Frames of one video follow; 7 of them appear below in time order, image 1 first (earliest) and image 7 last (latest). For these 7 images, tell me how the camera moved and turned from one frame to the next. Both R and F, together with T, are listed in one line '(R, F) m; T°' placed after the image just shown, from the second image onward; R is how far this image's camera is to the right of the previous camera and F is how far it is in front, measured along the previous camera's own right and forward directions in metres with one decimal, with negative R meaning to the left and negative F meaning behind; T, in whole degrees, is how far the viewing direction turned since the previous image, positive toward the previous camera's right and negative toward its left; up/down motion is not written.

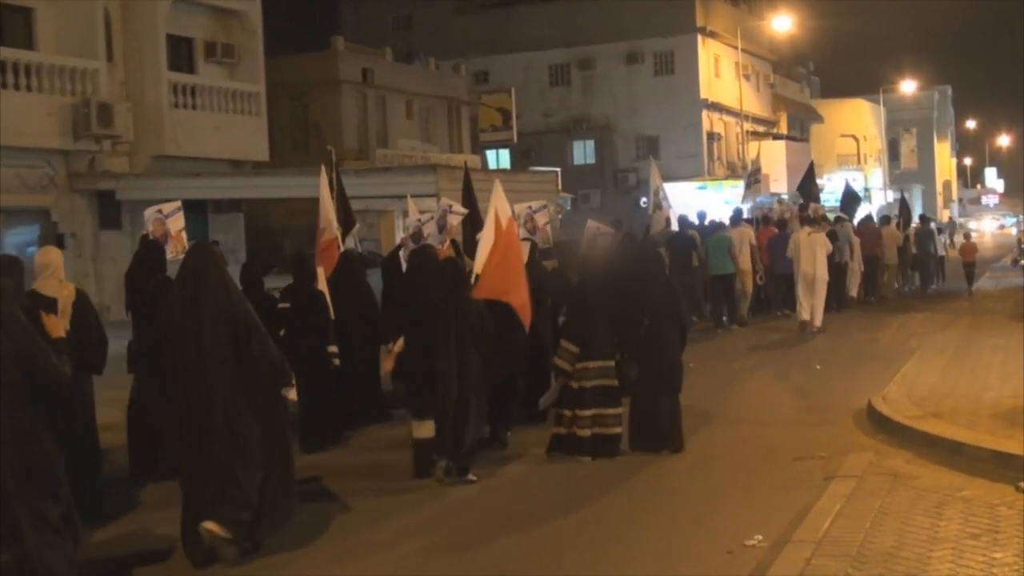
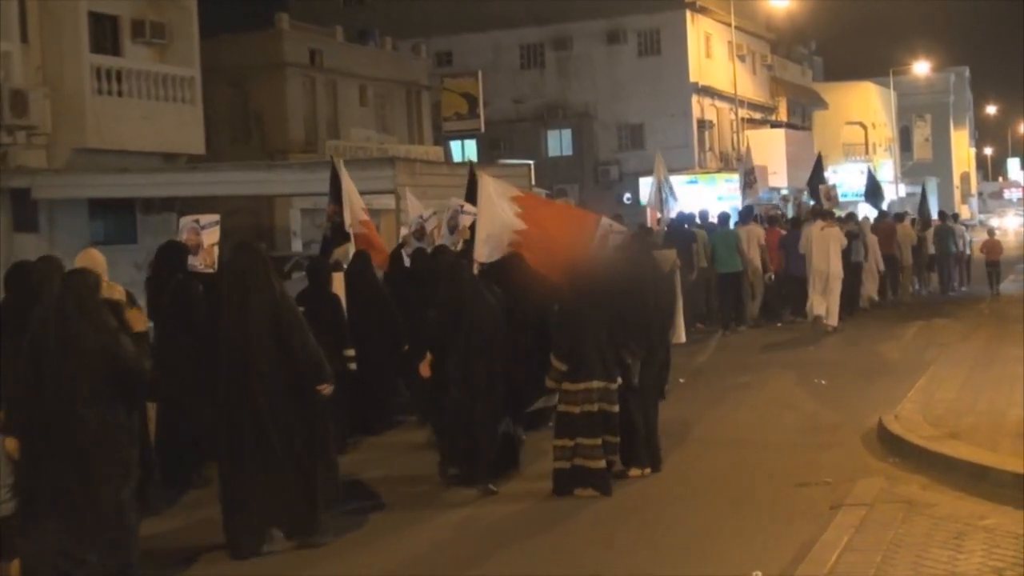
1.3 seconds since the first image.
(+0.2, +1.3) m; 0°
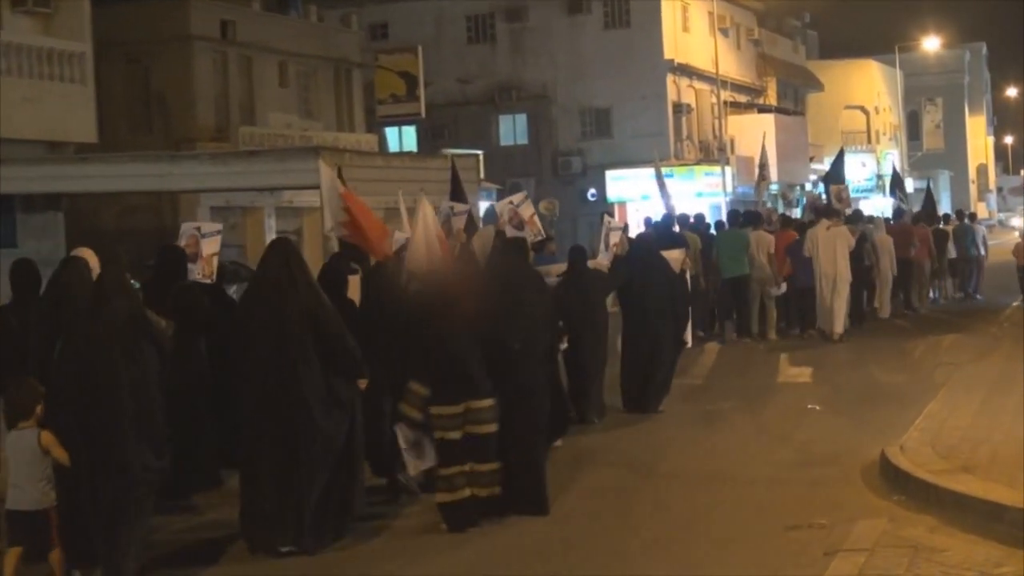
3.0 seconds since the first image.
(+0.3, +1.5) m; +1°
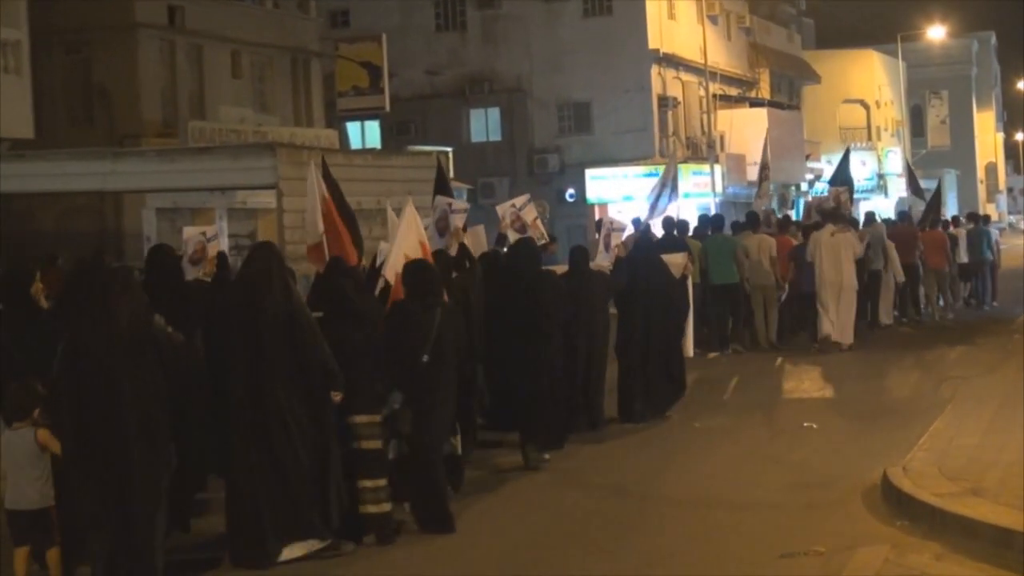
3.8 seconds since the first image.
(+0.1, +0.7) m; 0°
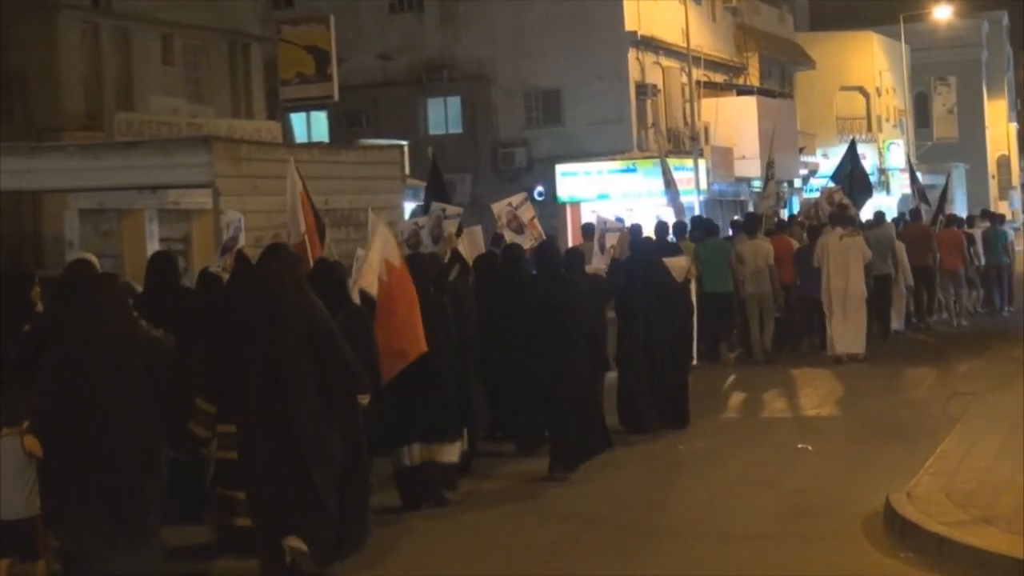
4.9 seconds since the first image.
(+0.2, +0.8) m; 0°
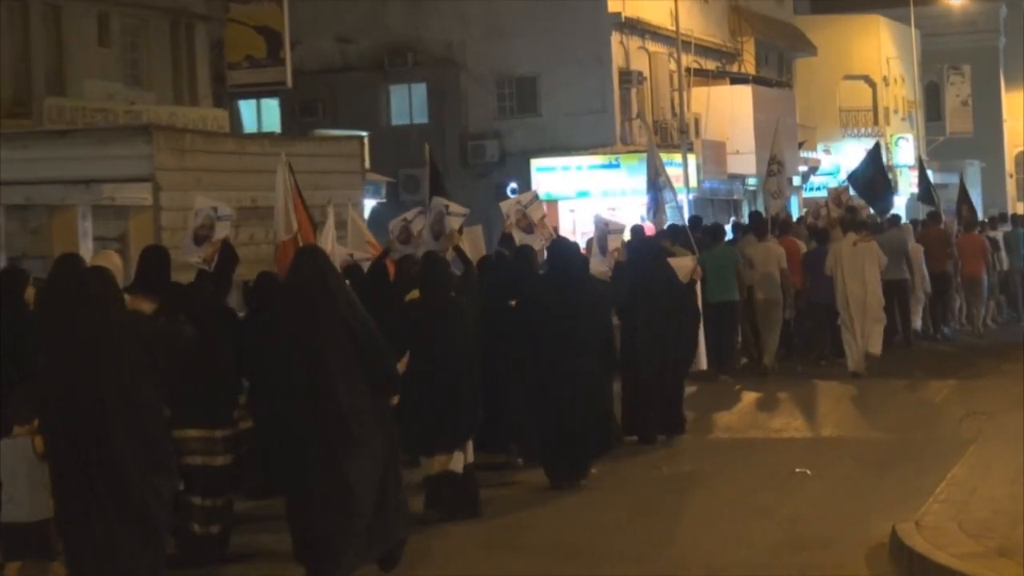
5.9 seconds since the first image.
(+0.1, +0.7) m; 0°
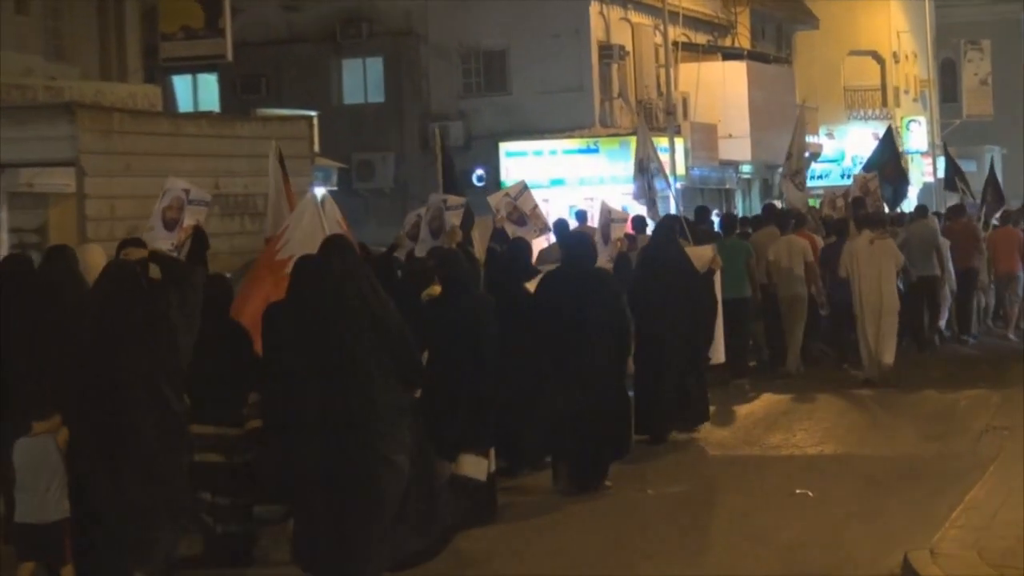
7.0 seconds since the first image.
(+0.2, +0.7) m; 0°
